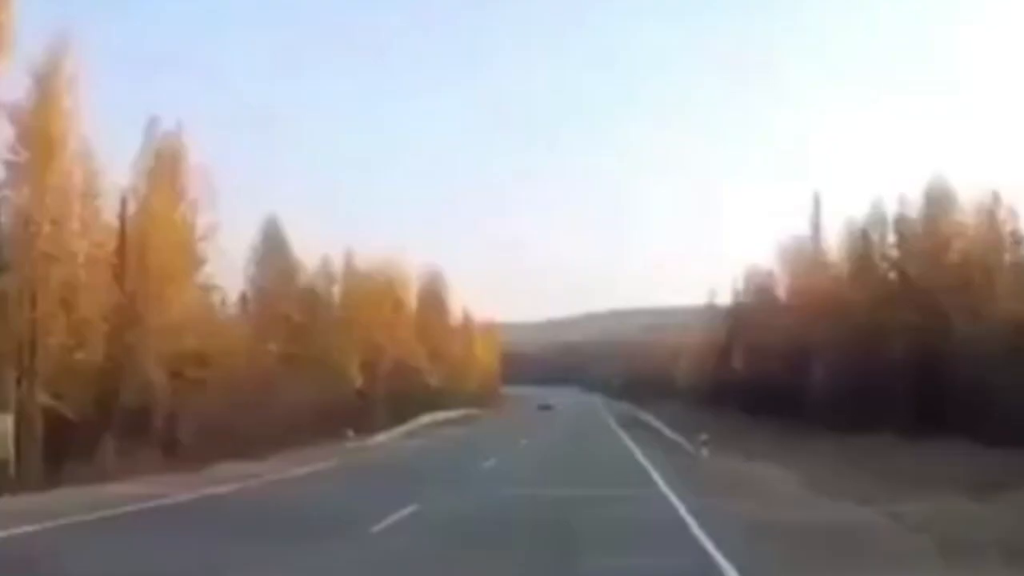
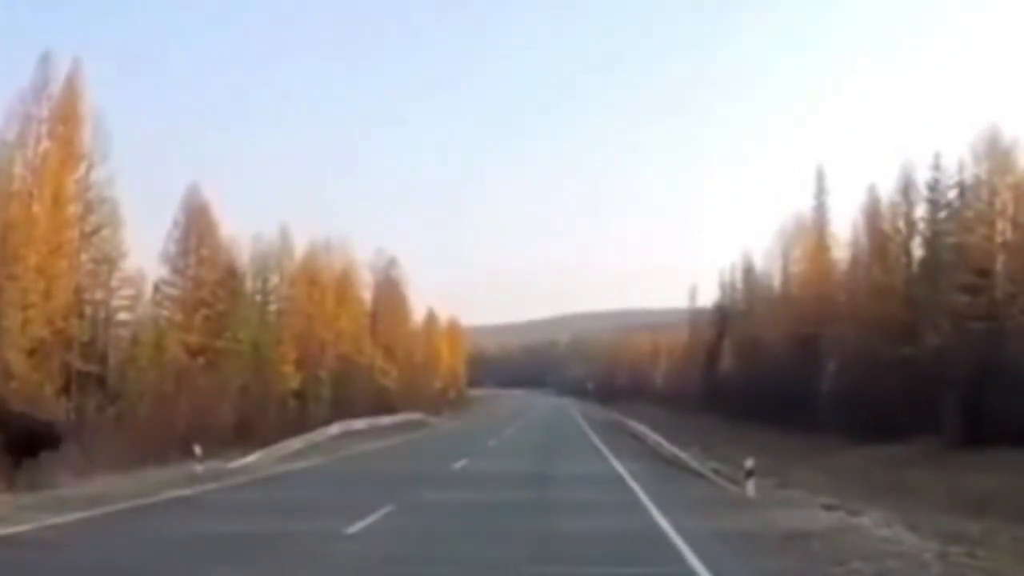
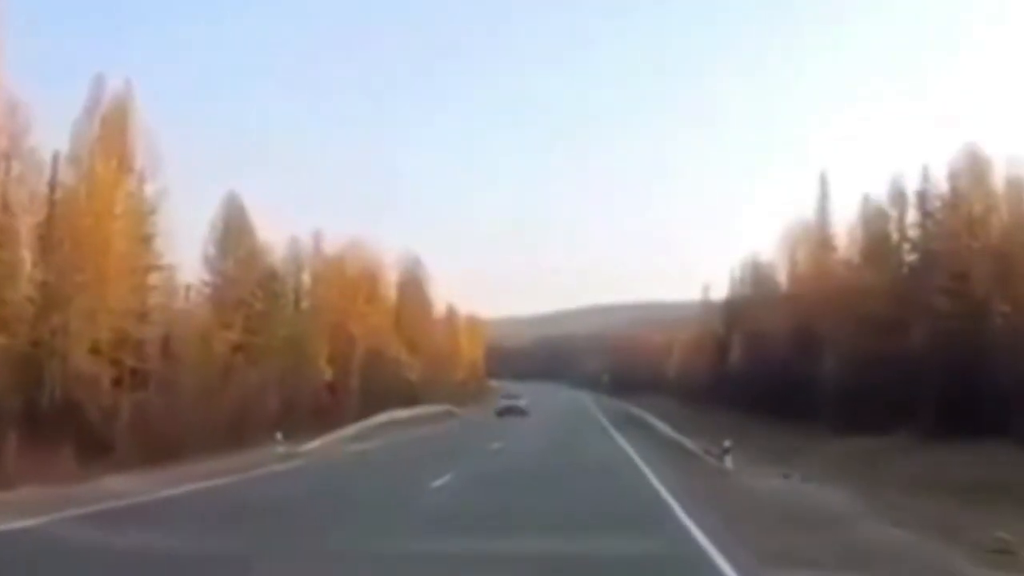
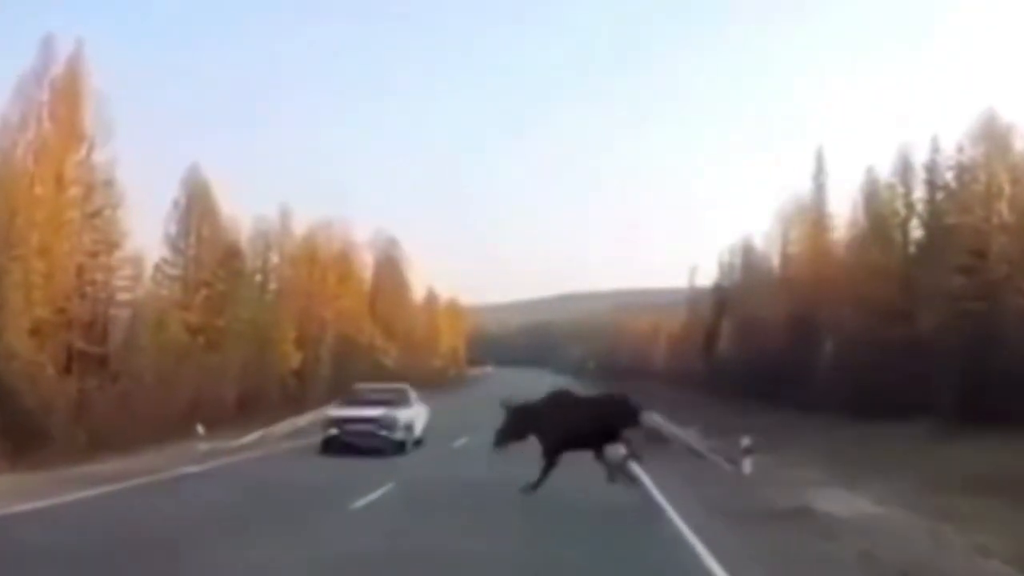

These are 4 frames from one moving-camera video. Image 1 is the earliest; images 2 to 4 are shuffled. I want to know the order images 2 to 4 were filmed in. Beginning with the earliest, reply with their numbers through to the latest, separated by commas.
3, 4, 2
